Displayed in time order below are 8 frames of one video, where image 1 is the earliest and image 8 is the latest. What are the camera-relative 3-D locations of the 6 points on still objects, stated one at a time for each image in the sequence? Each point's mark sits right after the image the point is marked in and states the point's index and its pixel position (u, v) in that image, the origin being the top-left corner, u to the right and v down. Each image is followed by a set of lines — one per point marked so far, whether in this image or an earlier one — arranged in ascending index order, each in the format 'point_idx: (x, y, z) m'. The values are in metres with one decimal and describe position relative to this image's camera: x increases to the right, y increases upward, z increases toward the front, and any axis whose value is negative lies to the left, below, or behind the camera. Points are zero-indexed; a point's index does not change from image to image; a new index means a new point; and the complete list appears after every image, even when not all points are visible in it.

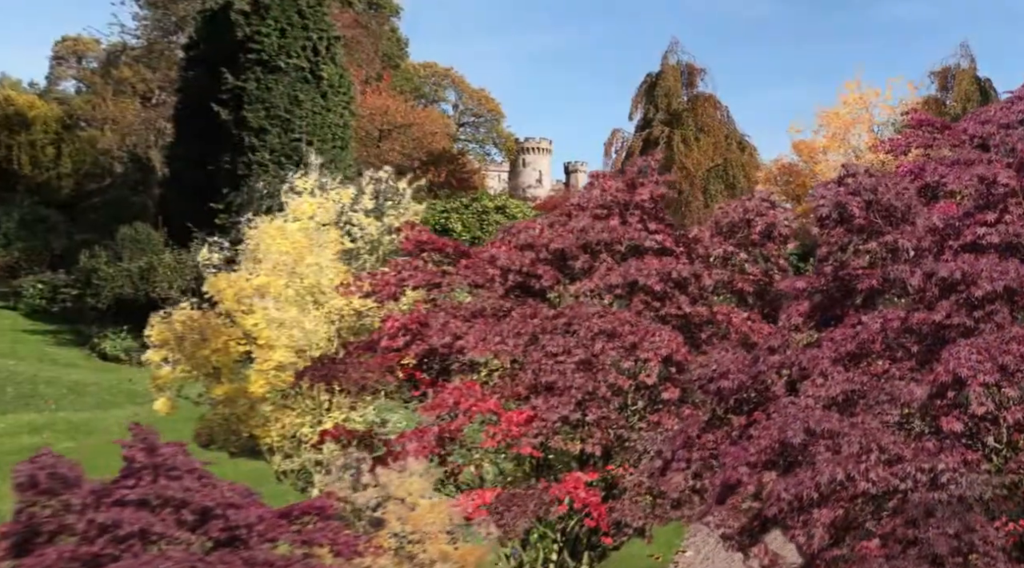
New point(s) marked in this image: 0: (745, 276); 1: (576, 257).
0: (+2.2, +0.1, +11.5) m
1: (+0.6, +0.3, +11.5) m
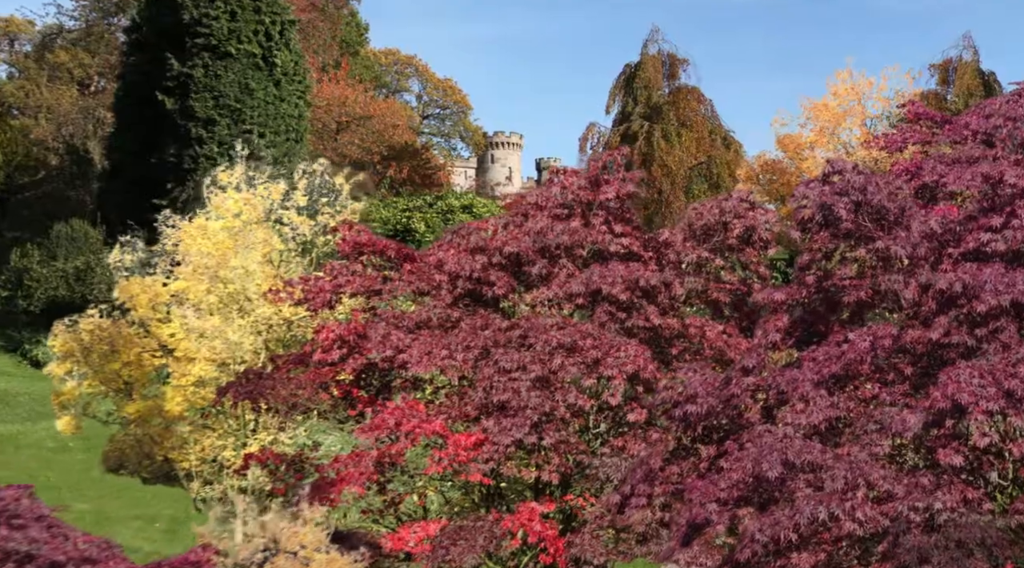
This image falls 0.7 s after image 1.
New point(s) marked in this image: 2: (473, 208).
0: (+1.7, 0.0, +10.3) m
1: (+0.2, +0.2, +10.3) m
2: (-0.5, +1.0, +16.2) m
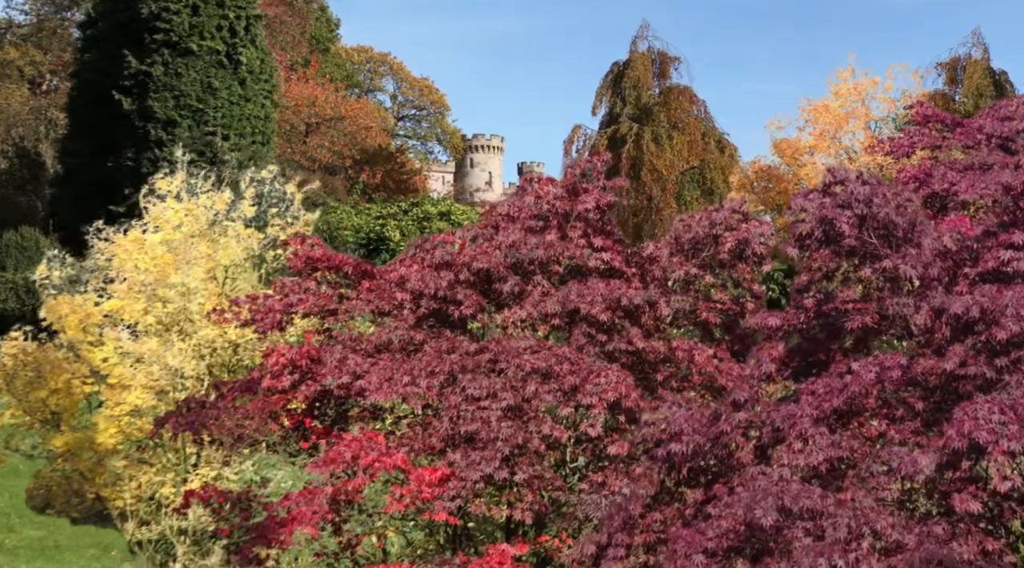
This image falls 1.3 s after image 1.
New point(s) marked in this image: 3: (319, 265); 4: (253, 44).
0: (+1.5, -0.2, +9.3) m
1: (-0.1, 0.0, +9.4) m
2: (-0.8, +0.9, +15.3) m
3: (-1.5, +0.1, +9.6) m
4: (-3.8, +3.4, +17.5) m
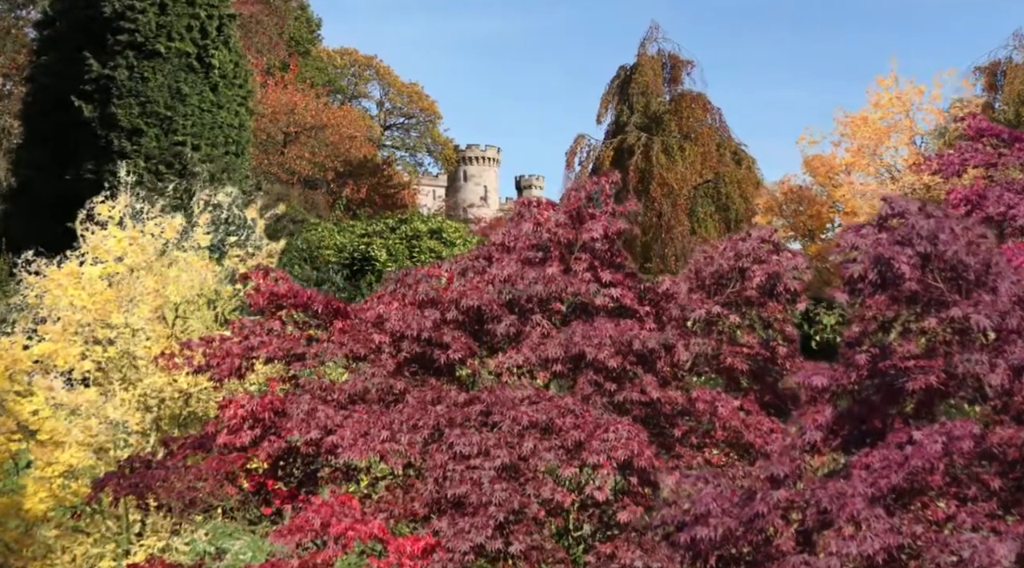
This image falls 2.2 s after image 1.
0: (+1.5, -0.4, +8.1) m
1: (-0.1, -0.2, +8.1) m
2: (-0.8, +0.6, +14.0) m
3: (-1.5, -0.1, +8.3) m
4: (-3.8, +3.2, +16.3) m
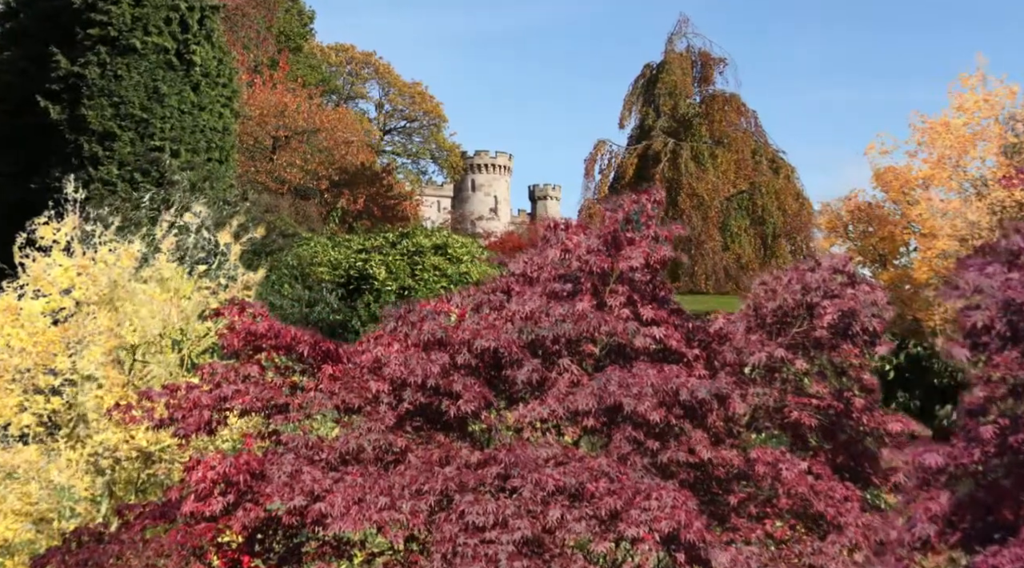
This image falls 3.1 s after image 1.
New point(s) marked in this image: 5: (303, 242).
0: (+1.6, -0.6, +6.8) m
1: (0.0, -0.4, +6.8) m
2: (-0.7, +0.4, +12.7) m
3: (-1.4, -0.3, +7.0) m
4: (-3.7, +2.9, +14.9) m
5: (-2.2, +0.4, +13.1) m
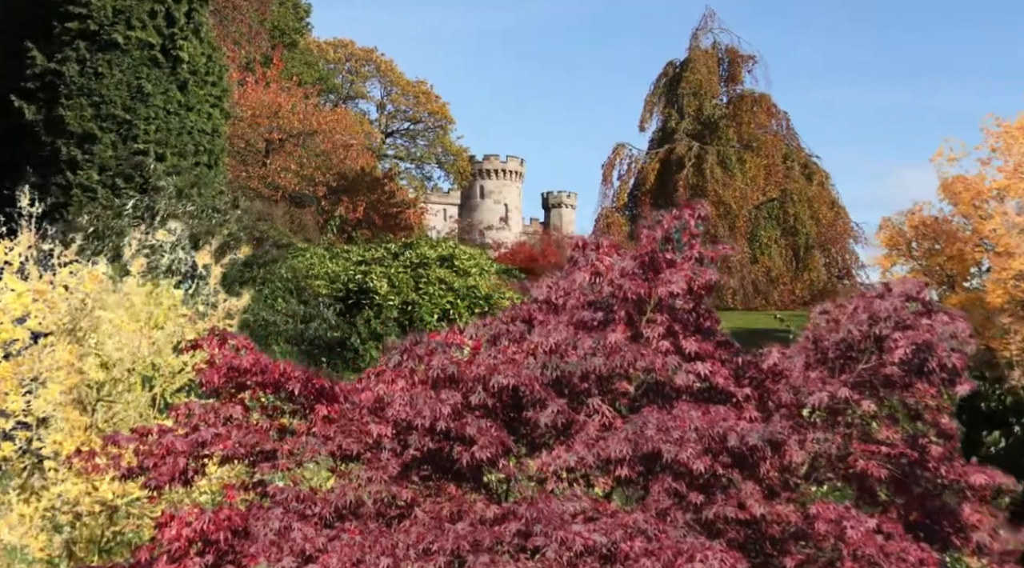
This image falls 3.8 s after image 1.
0: (+1.7, -0.8, +5.9) m
1: (+0.1, -0.6, +5.9) m
2: (-0.5, +0.3, +11.8) m
3: (-1.3, -0.5, +6.1) m
4: (-3.6, +2.8, +14.0) m
5: (-2.1, +0.3, +12.2) m
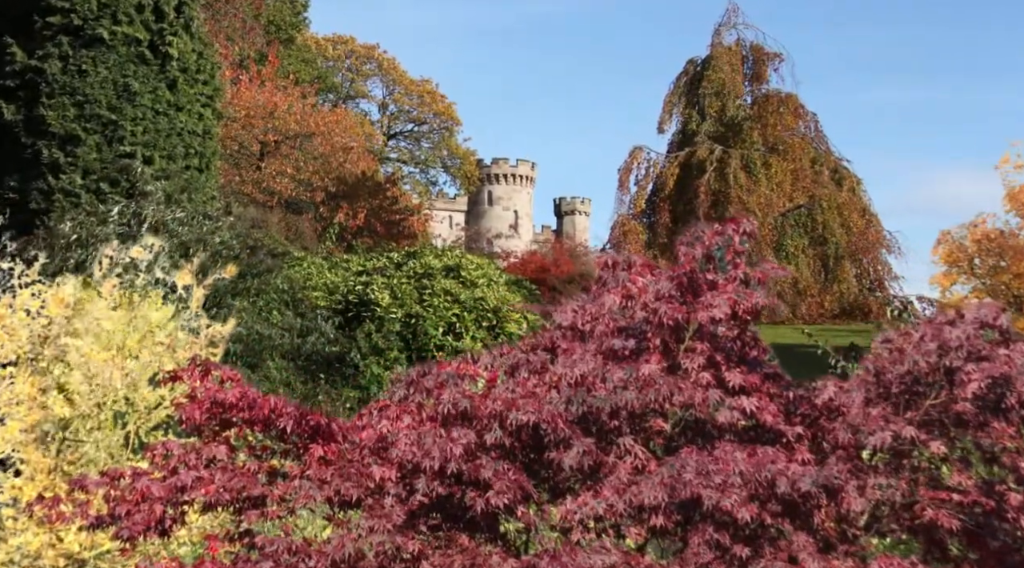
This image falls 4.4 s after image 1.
0: (+1.8, -0.9, +5.2) m
1: (+0.2, -0.7, +5.2) m
2: (-0.5, +0.1, +11.1) m
3: (-1.2, -0.6, +5.4) m
4: (-3.5, +2.7, +13.3) m
5: (-2.0, +0.2, +11.5) m
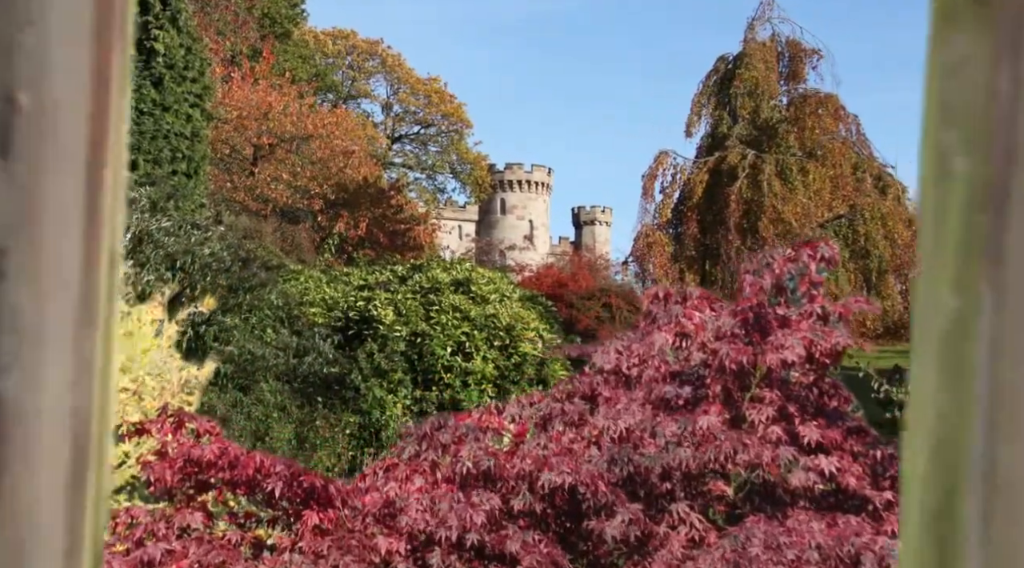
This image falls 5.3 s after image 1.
0: (+1.9, -1.0, +4.3) m
1: (+0.3, -0.8, +4.3) m
2: (-0.3, 0.0, +10.2) m
3: (-1.1, -0.7, +4.5) m
4: (-3.3, +2.6, +12.5) m
5: (-1.9, +0.1, +10.6) m
